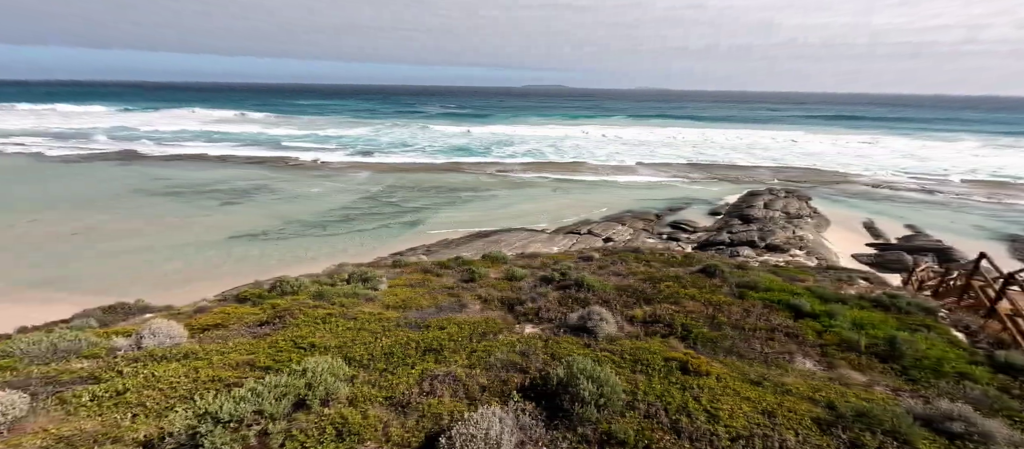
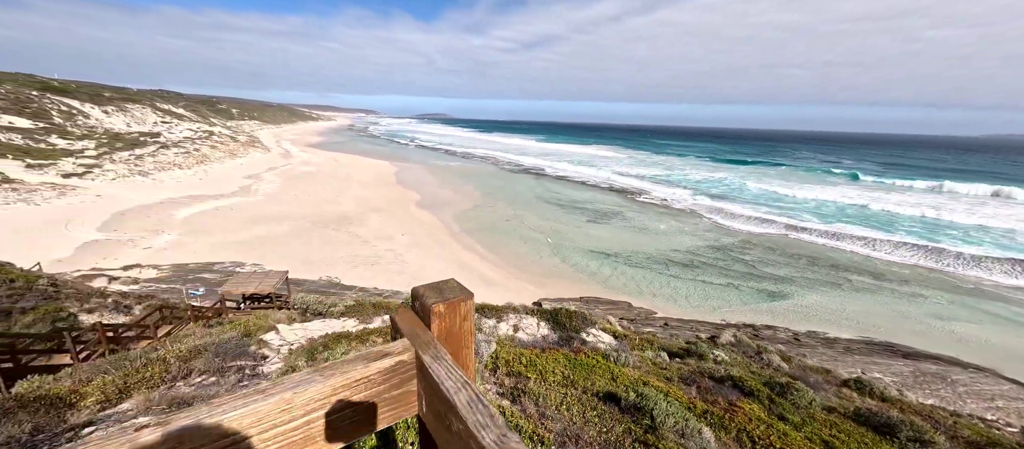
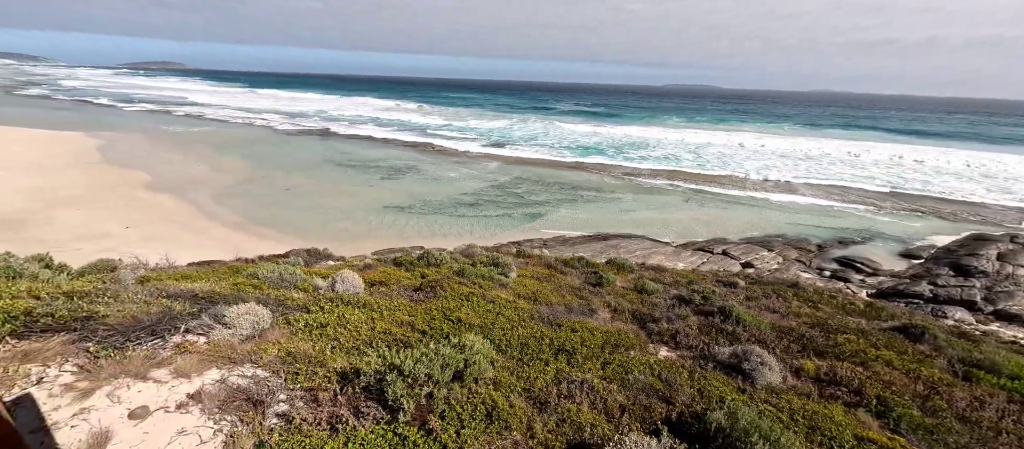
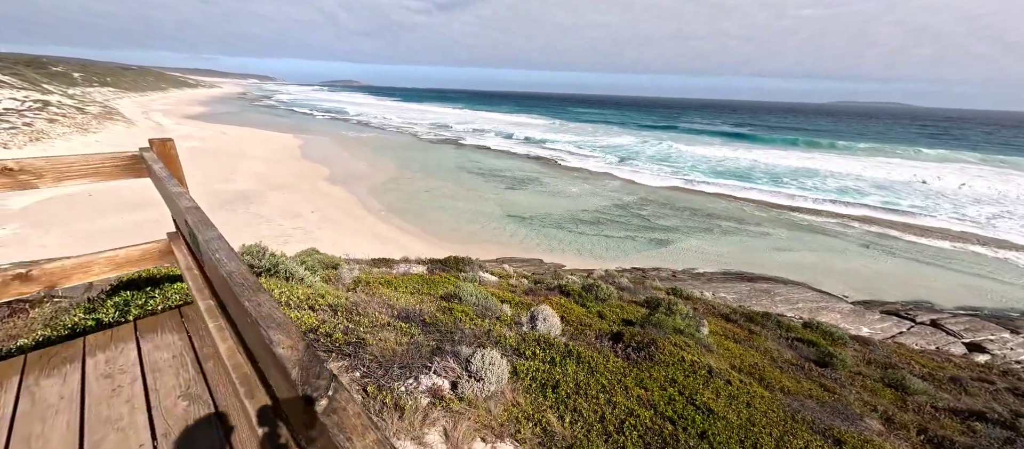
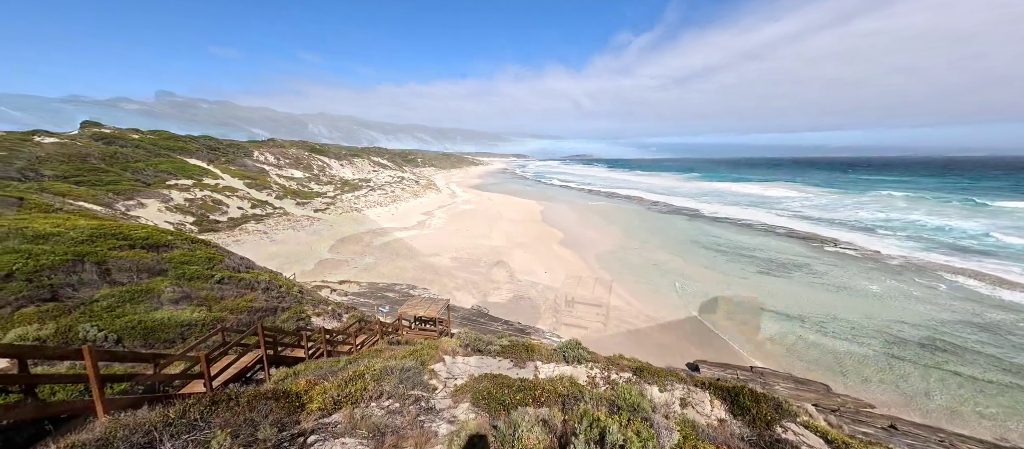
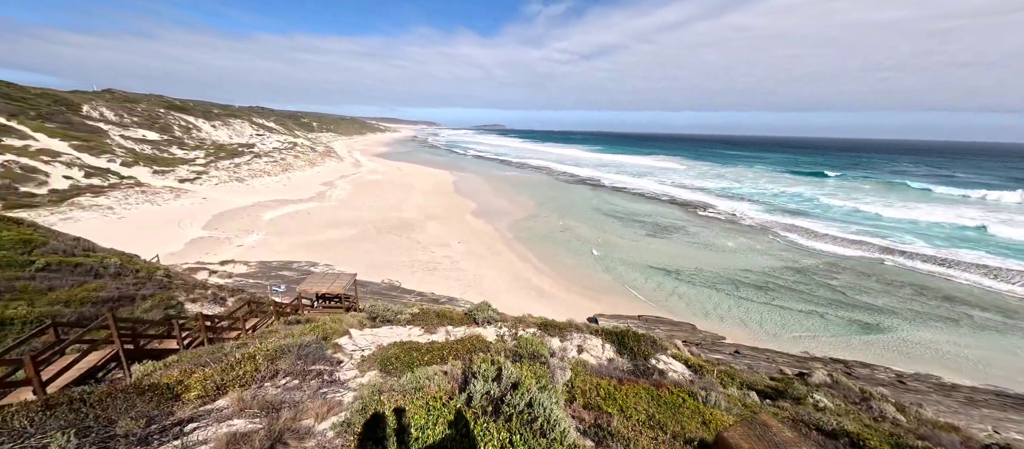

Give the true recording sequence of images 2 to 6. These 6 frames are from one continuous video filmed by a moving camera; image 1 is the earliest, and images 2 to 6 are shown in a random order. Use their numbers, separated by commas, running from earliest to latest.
3, 4, 2, 6, 5
